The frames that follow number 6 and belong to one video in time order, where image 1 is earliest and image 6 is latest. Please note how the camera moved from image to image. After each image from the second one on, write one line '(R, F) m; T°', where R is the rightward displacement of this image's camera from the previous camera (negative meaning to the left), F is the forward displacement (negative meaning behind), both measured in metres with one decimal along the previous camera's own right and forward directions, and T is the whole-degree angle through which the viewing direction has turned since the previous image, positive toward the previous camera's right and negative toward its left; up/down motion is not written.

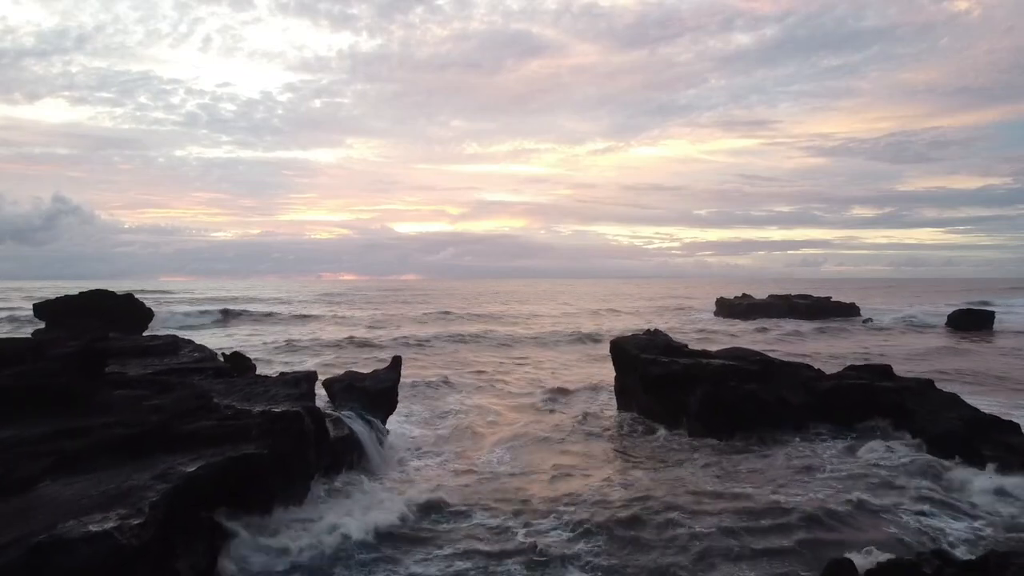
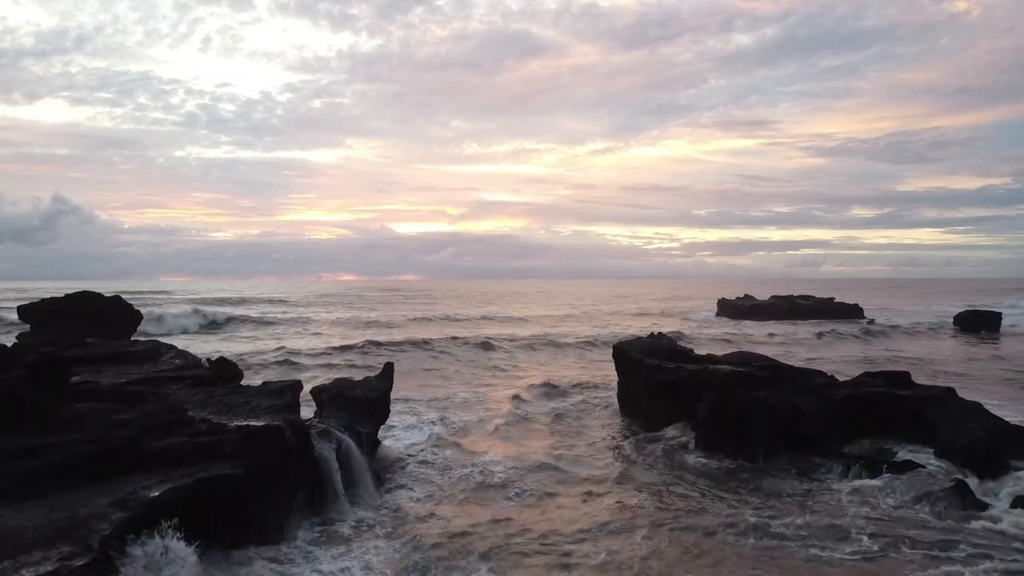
(0.0, +0.6) m; 0°
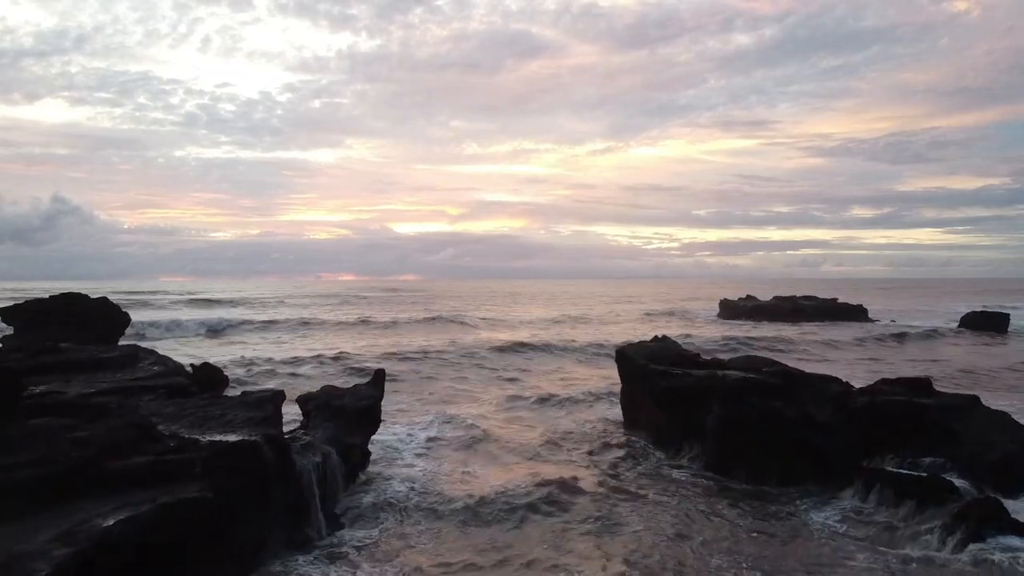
(0.0, +0.7) m; 0°
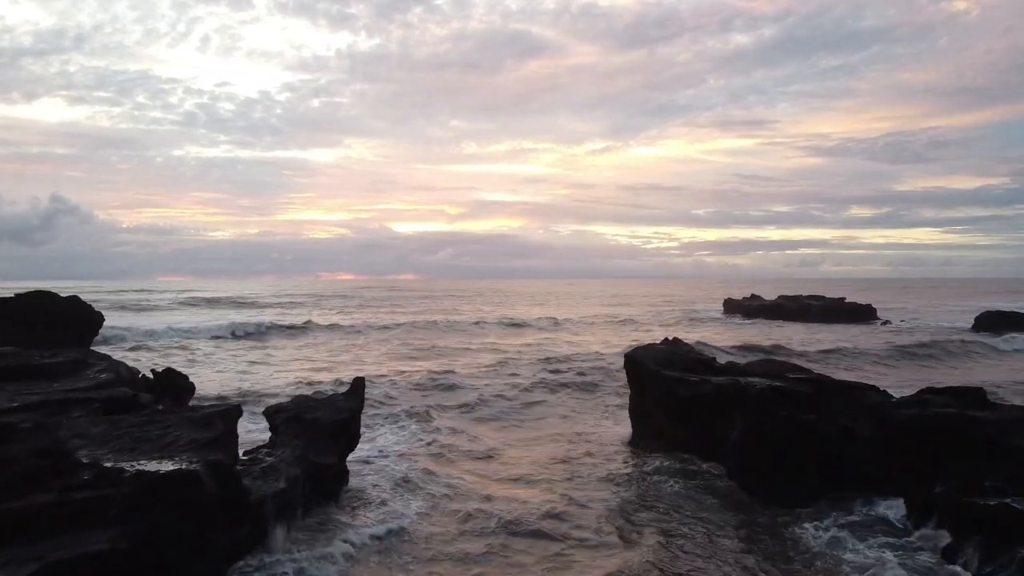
(0.0, +1.4) m; 0°
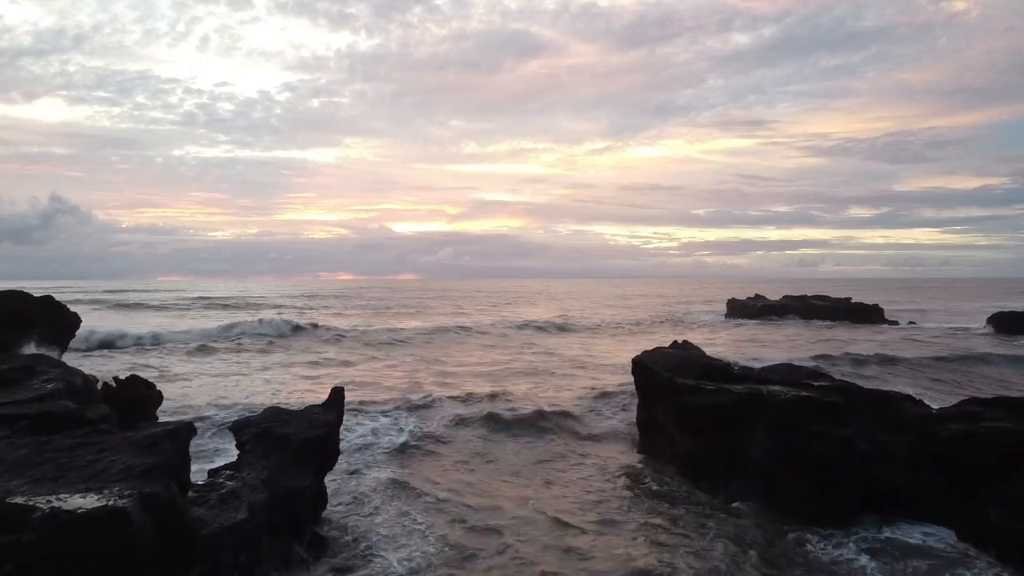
(0.0, +1.1) m; 0°
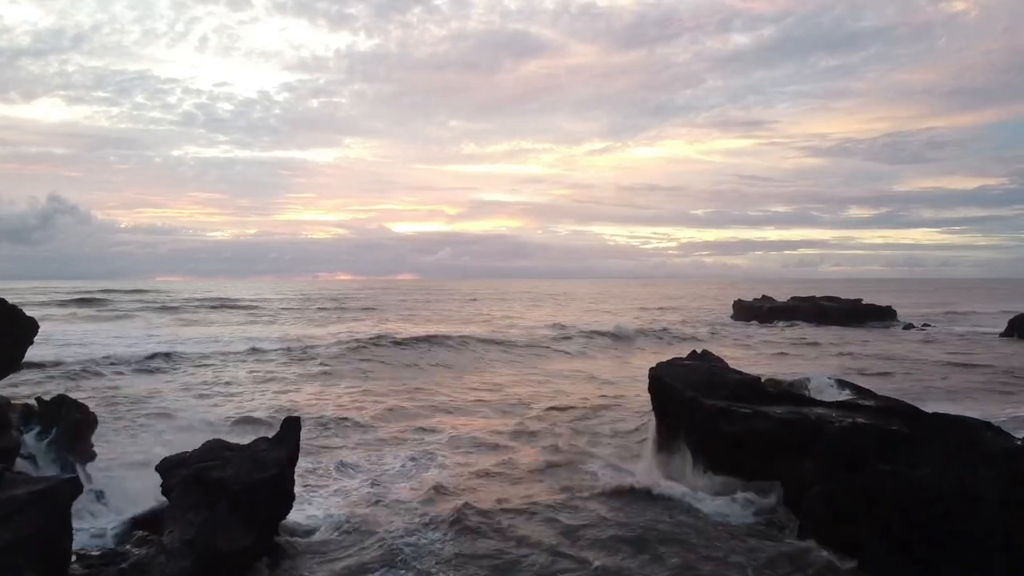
(0.0, +1.7) m; 0°
